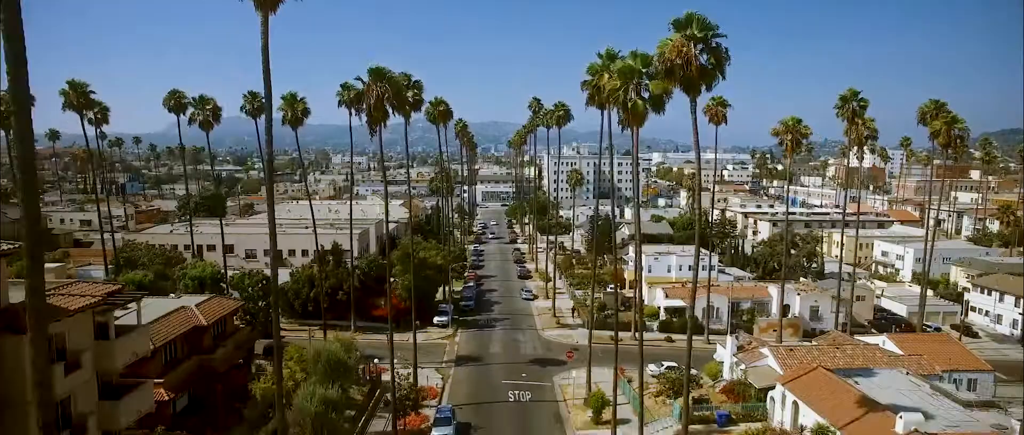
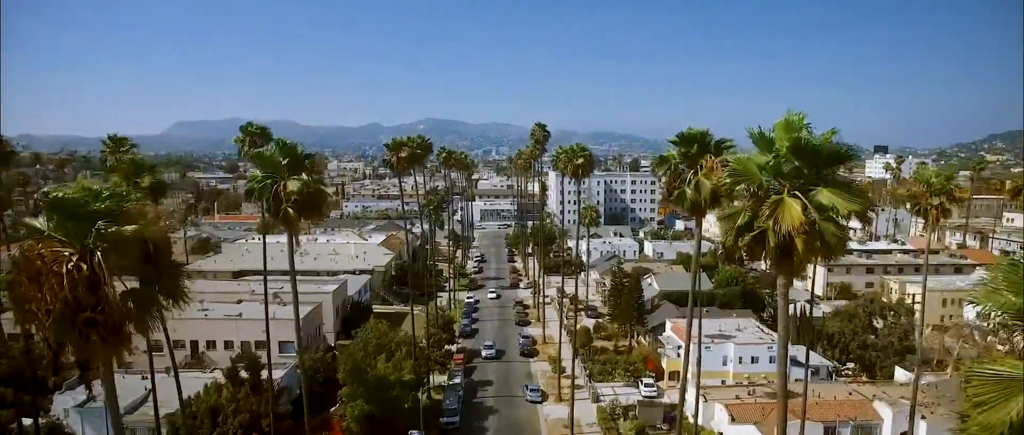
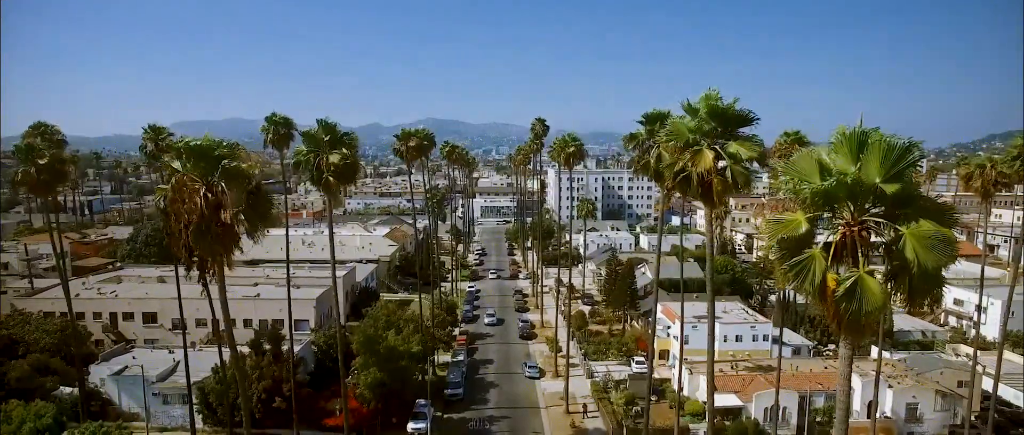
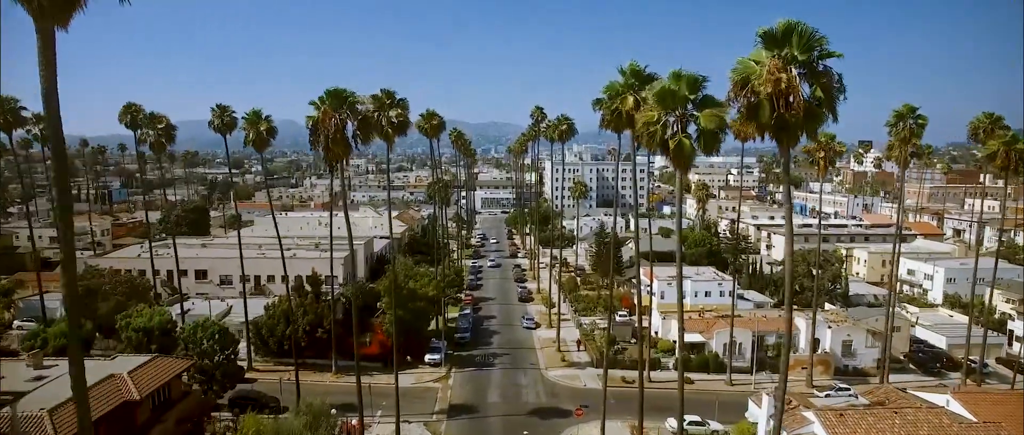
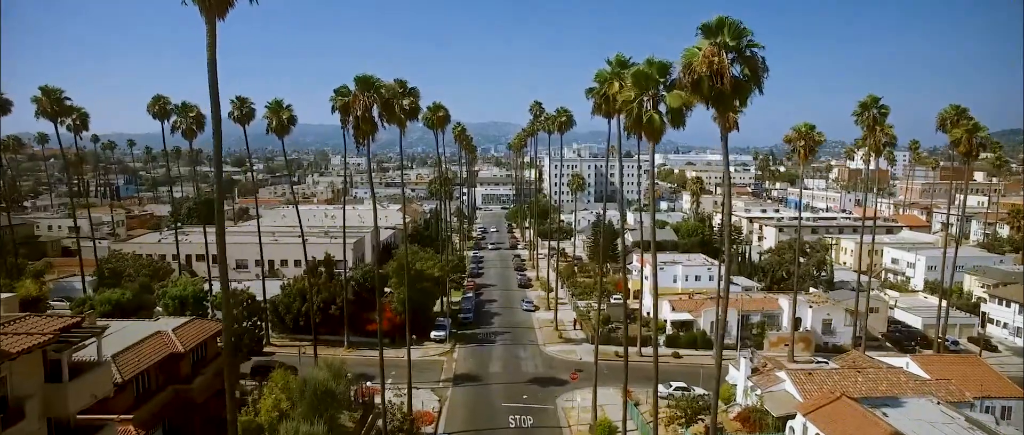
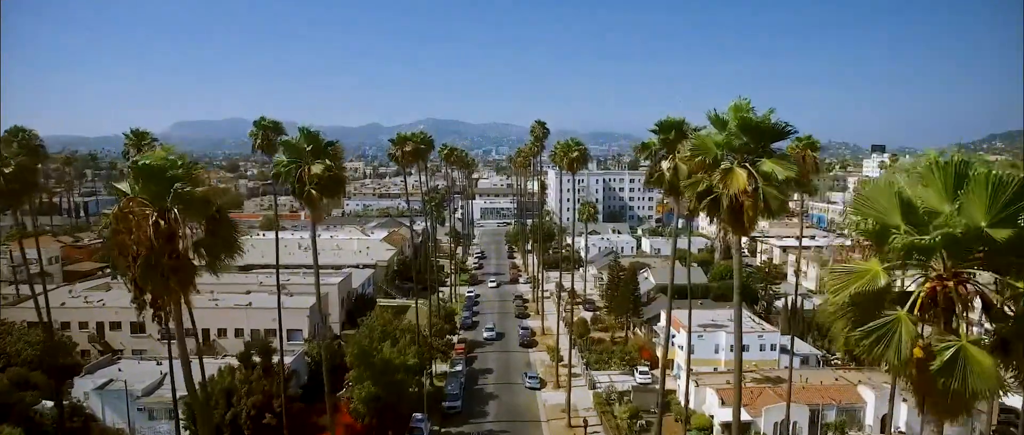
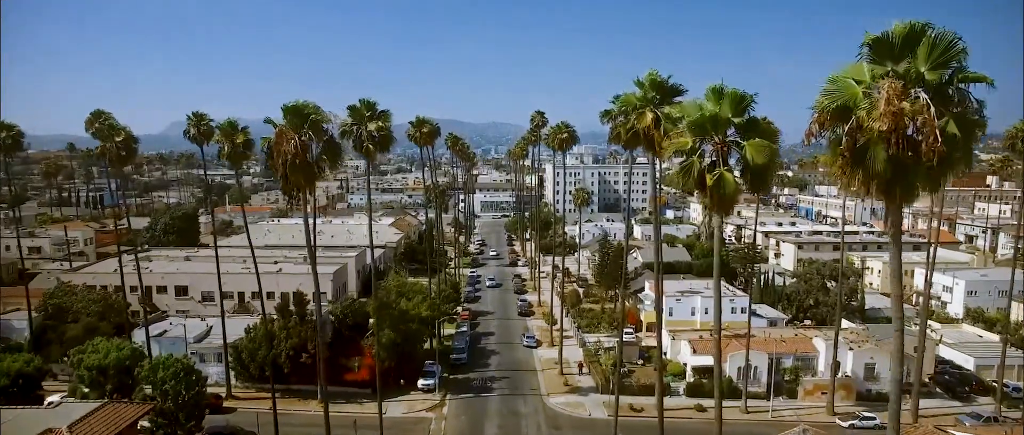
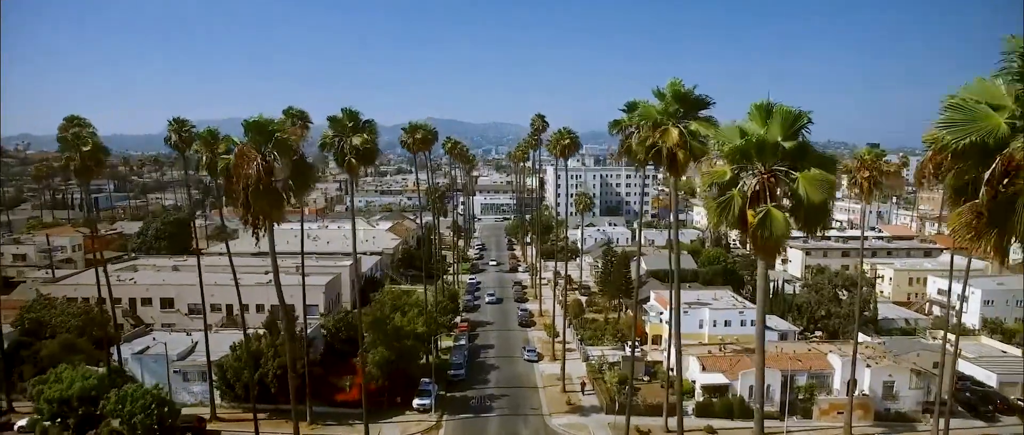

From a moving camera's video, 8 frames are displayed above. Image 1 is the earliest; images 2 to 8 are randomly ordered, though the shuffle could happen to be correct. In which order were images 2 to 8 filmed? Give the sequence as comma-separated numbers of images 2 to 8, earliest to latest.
5, 4, 7, 8, 3, 6, 2
